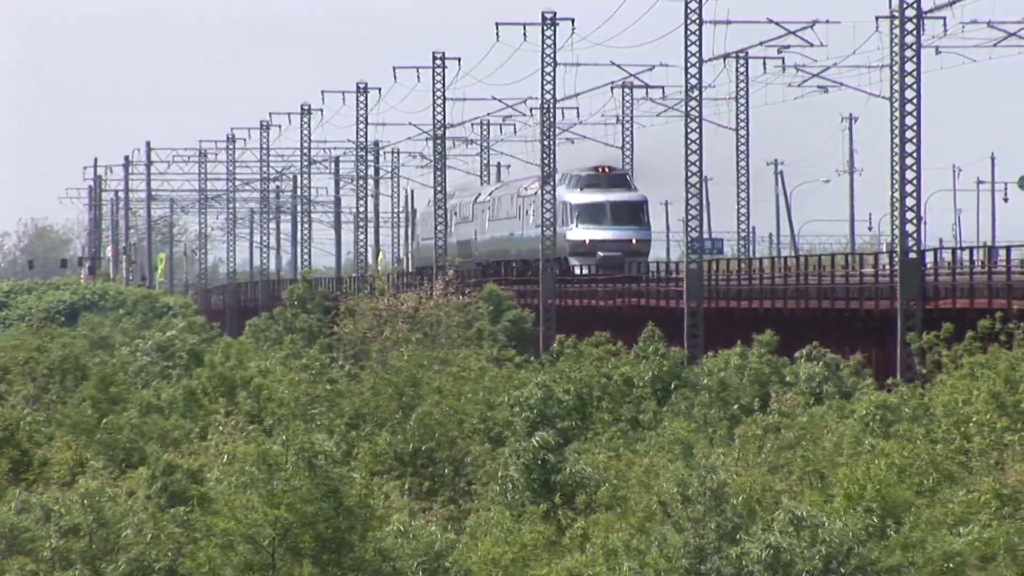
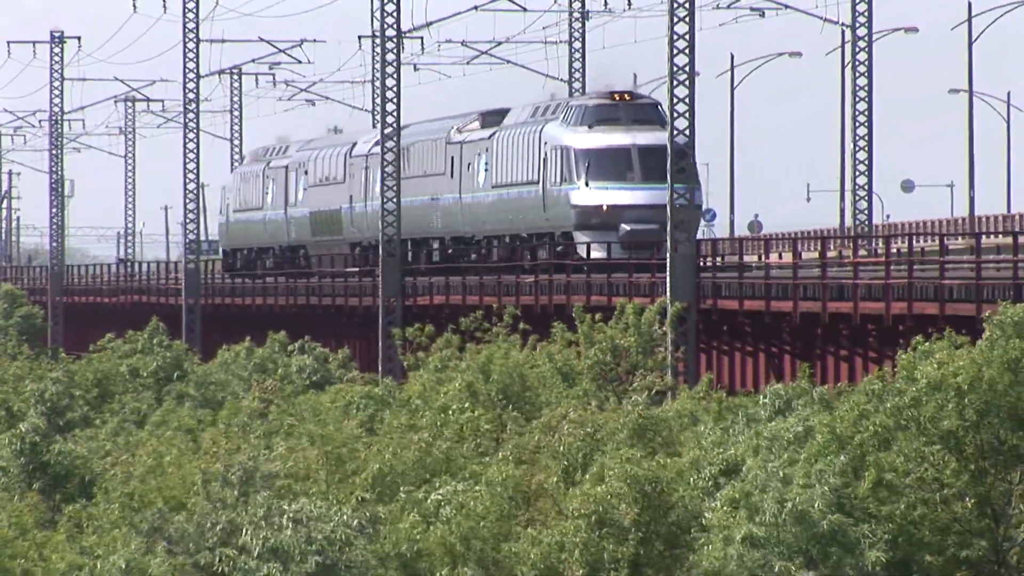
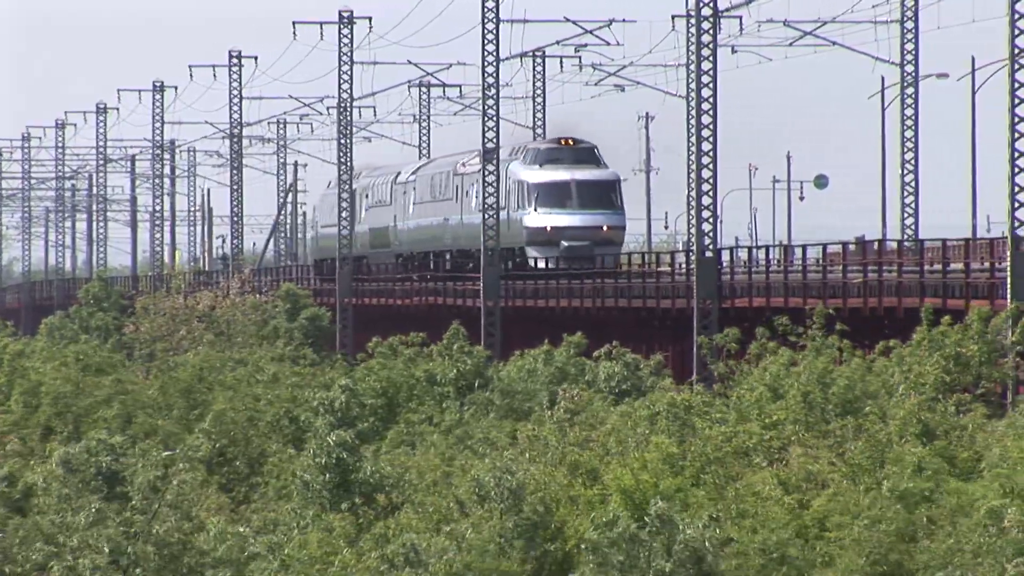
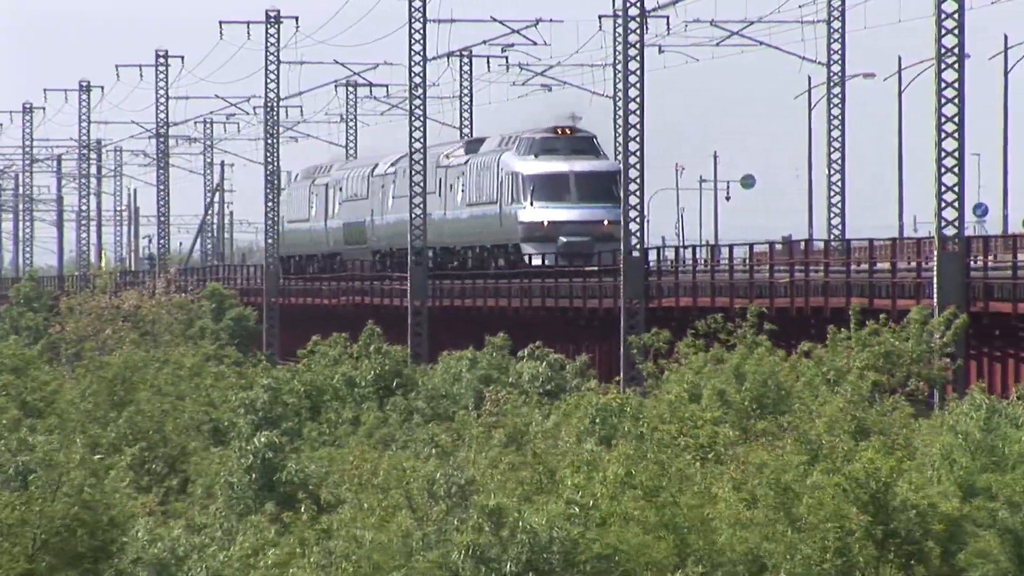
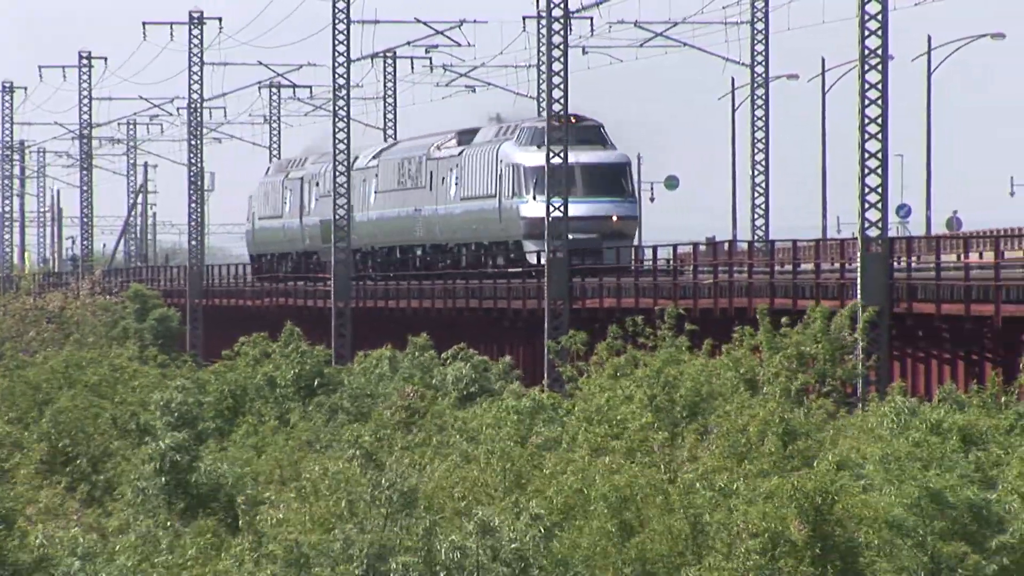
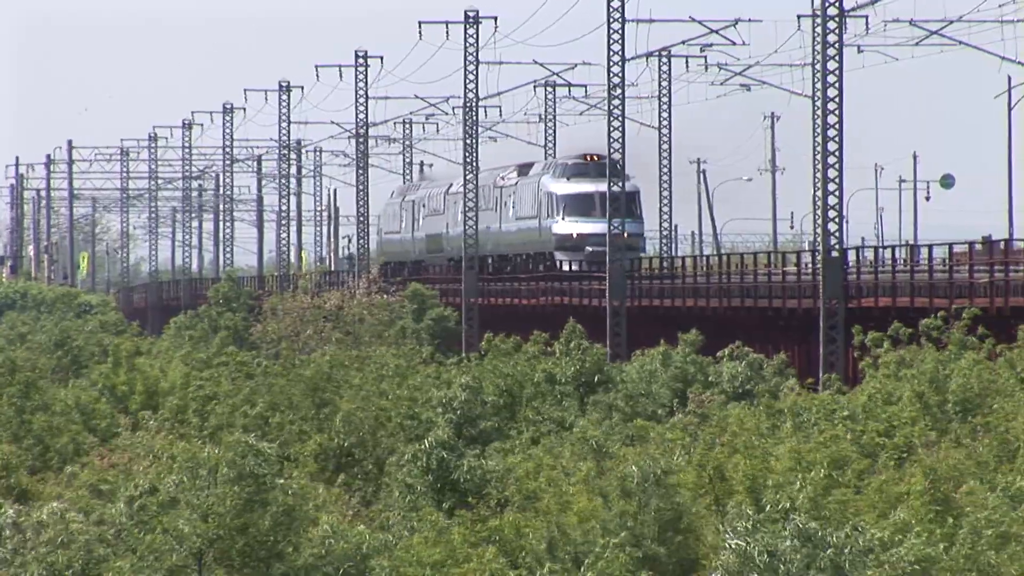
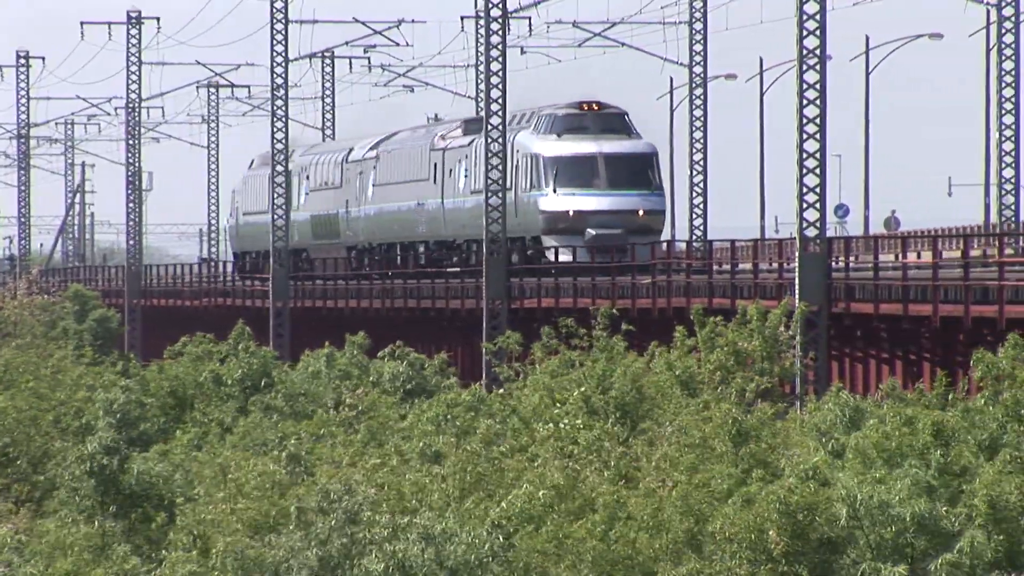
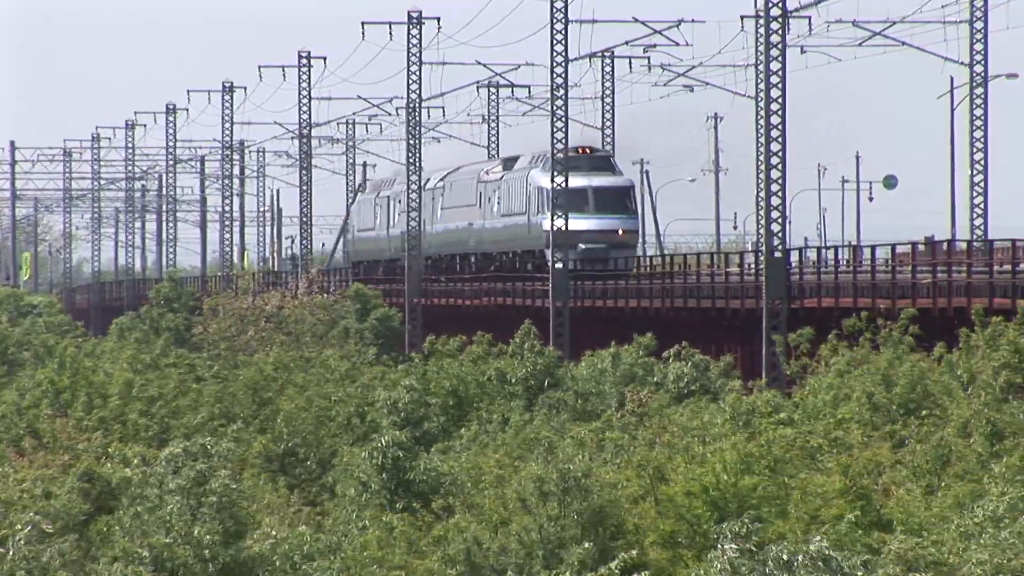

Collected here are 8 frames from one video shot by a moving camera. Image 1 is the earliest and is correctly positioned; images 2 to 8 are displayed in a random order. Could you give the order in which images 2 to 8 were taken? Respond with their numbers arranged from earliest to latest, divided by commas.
6, 8, 3, 4, 5, 7, 2
